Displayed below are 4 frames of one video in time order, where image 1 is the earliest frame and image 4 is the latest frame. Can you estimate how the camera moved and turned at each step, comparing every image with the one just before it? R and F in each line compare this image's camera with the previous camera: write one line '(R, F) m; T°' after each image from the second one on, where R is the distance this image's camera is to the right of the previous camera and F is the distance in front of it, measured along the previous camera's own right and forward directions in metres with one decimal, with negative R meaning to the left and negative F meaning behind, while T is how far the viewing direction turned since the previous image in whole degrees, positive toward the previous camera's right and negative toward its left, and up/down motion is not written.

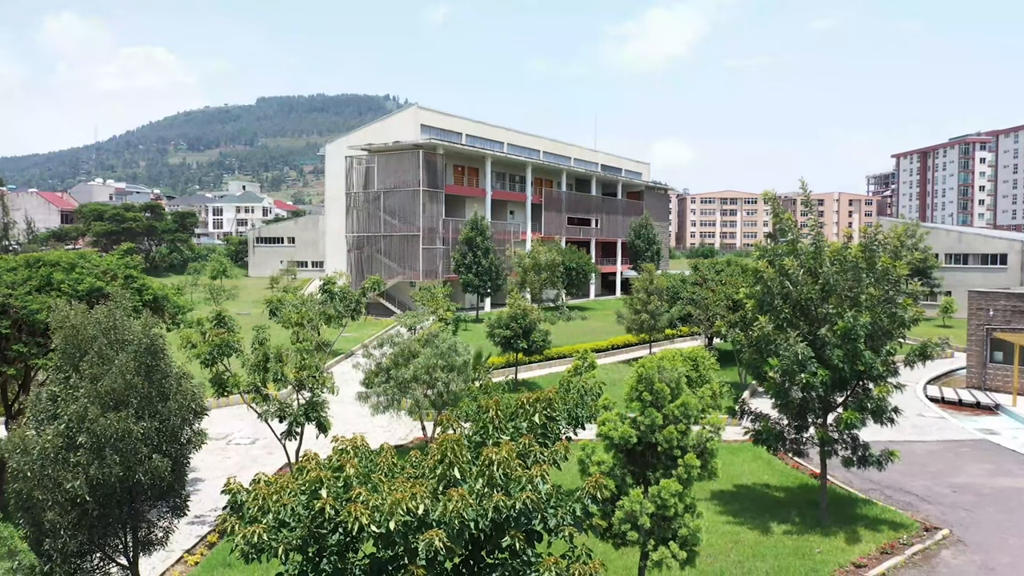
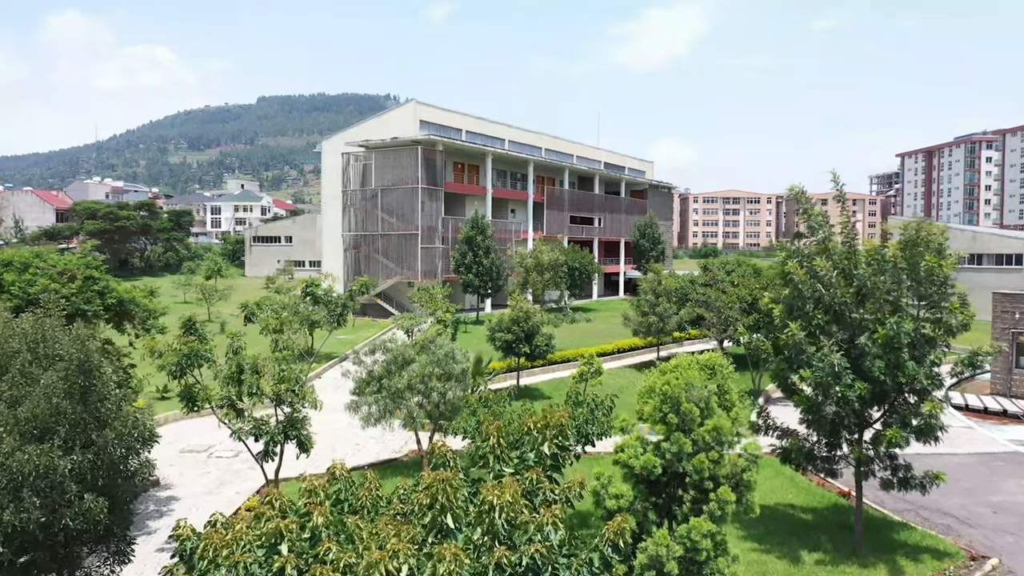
(0.0, +1.4) m; 0°
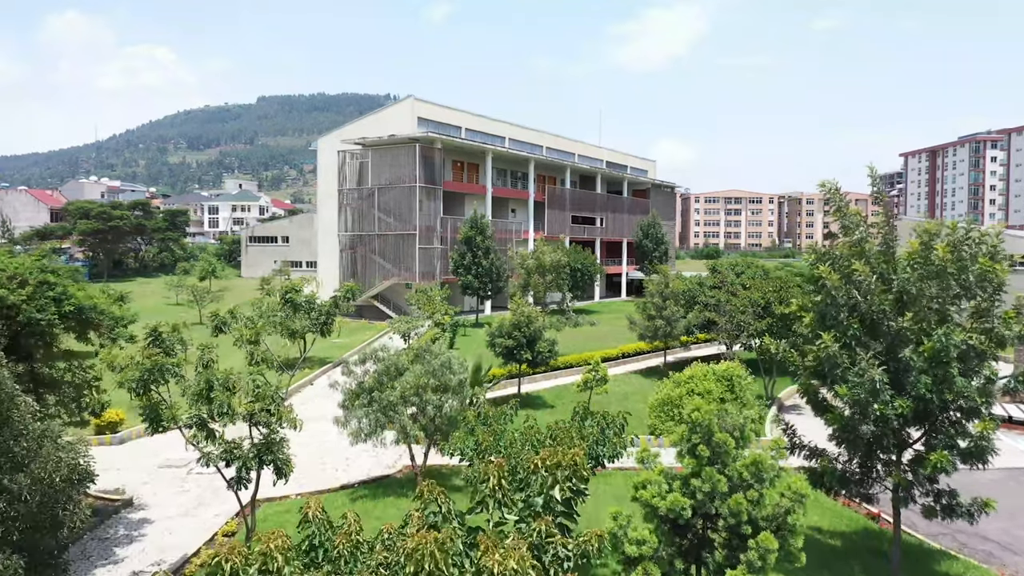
(0.0, +1.2) m; 0°
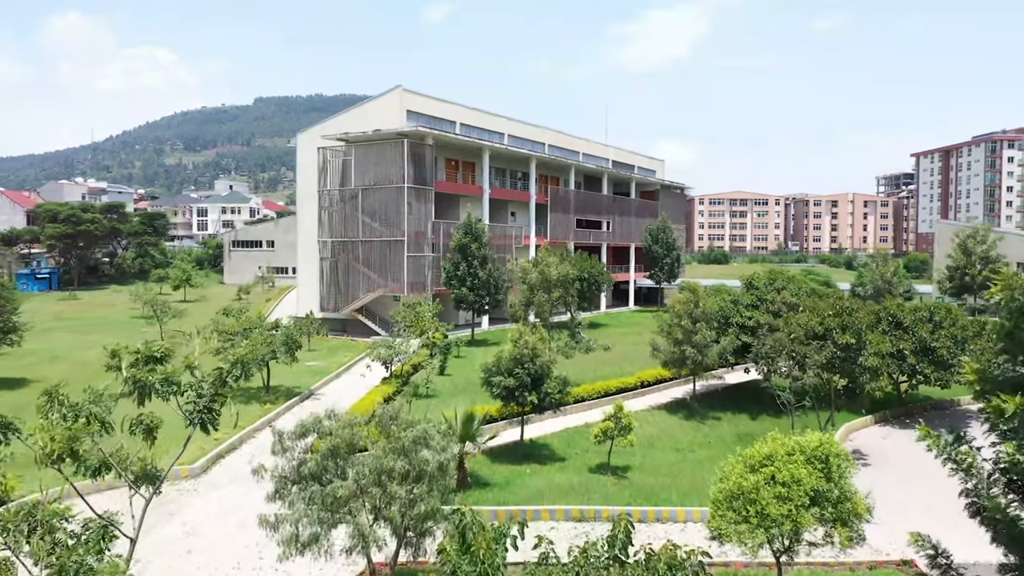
(0.0, +4.6) m; 0°
